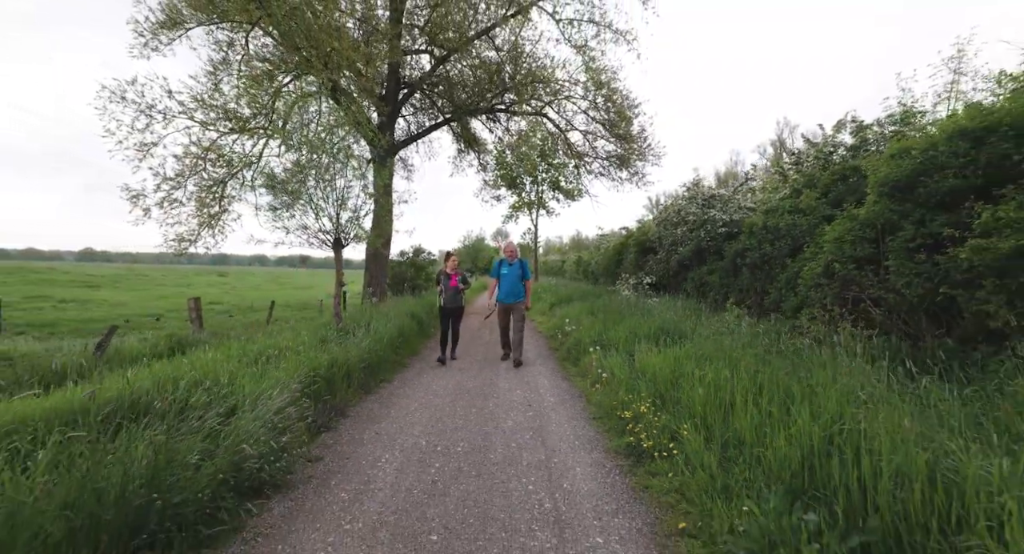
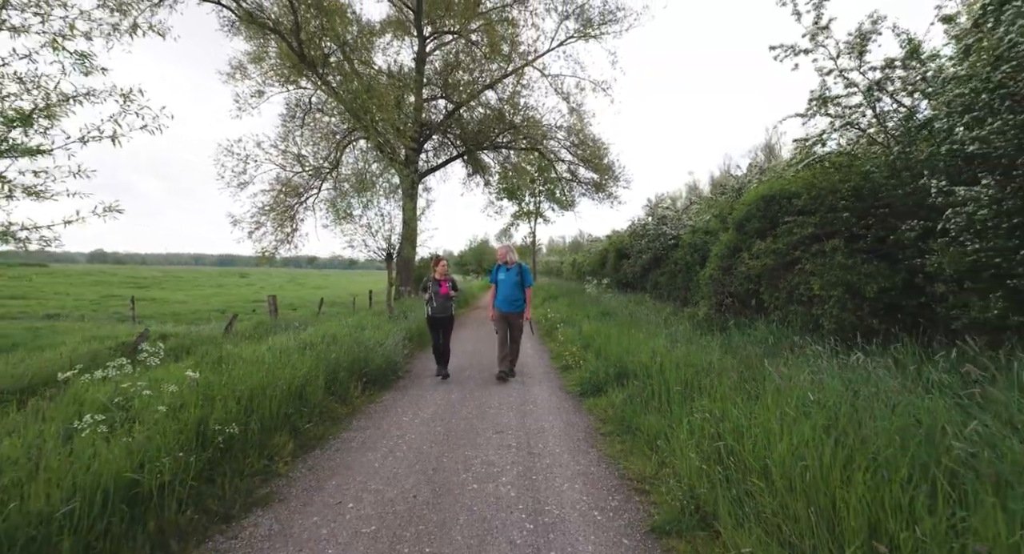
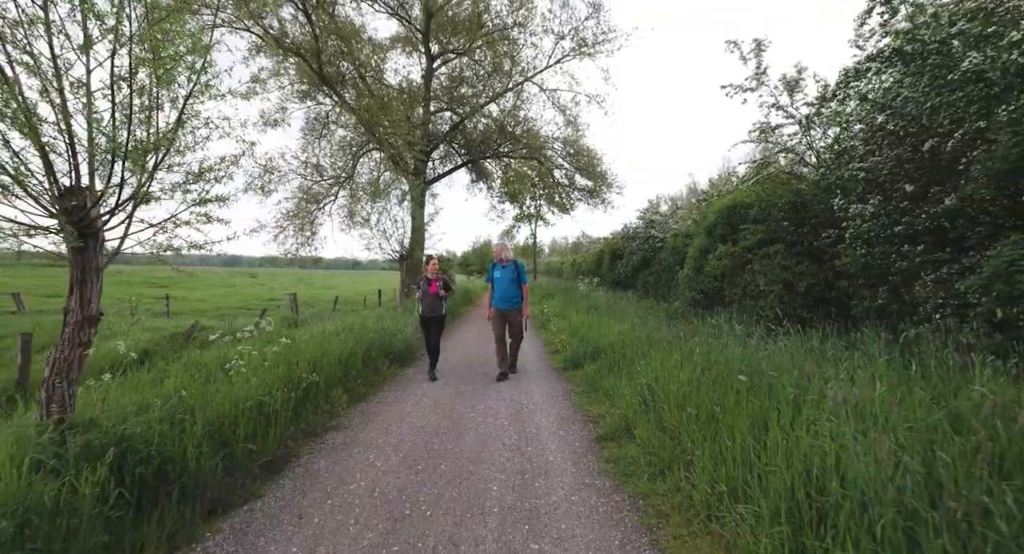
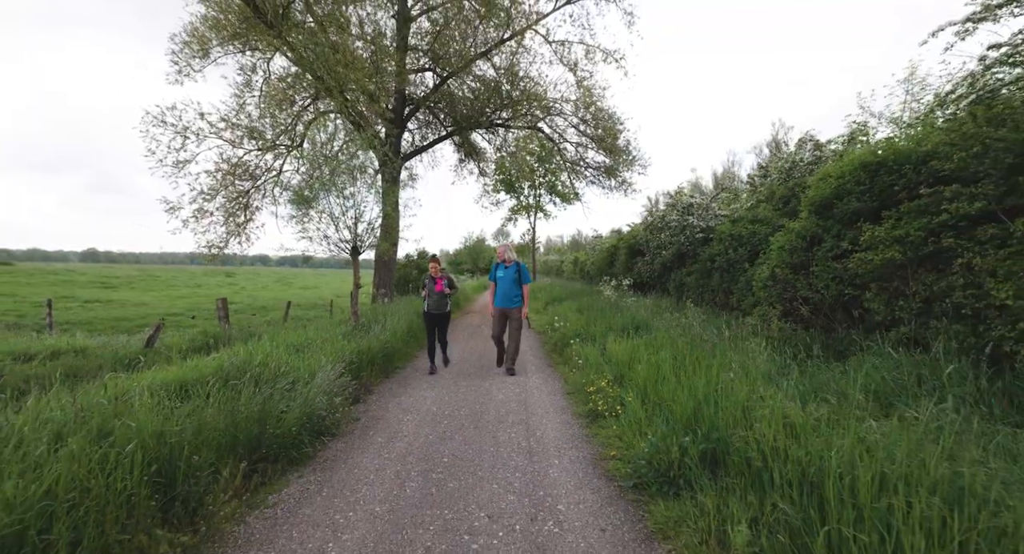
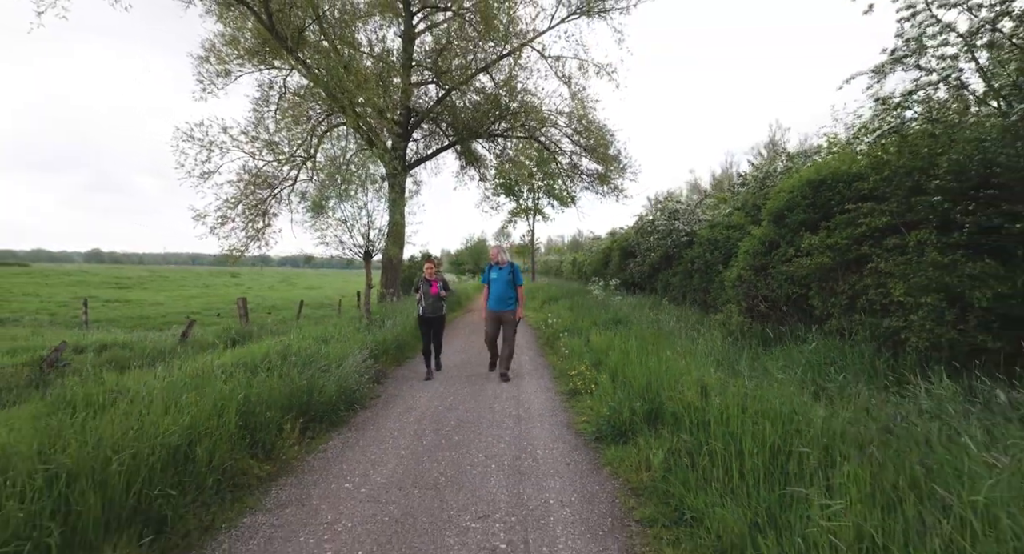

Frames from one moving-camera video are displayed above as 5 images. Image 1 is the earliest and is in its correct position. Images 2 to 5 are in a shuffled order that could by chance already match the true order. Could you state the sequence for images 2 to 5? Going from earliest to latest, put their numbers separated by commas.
4, 5, 2, 3
